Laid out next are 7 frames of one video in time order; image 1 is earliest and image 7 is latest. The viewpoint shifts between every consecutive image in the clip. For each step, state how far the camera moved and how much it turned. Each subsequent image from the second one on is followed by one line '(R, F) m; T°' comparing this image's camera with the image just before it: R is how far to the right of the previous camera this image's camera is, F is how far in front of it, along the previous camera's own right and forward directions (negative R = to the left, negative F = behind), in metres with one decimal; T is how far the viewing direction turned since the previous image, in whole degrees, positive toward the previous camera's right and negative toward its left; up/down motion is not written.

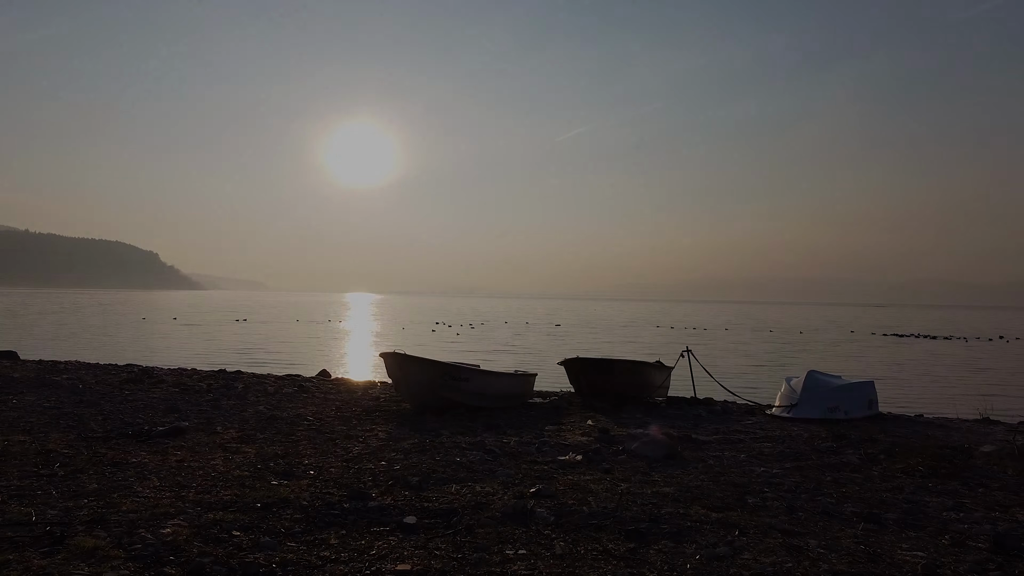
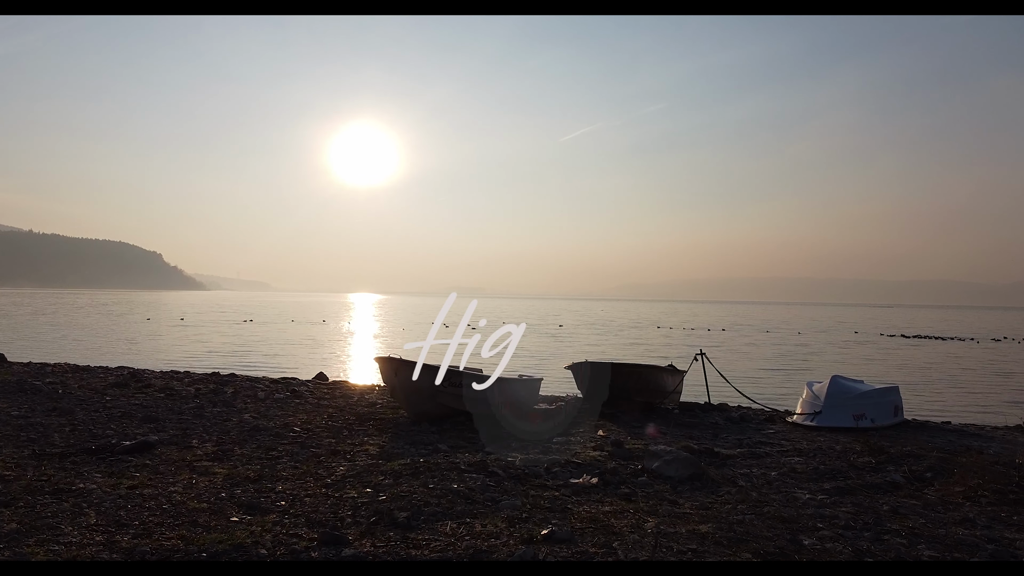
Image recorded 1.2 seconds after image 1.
(0.0, +1.0) m; 0°
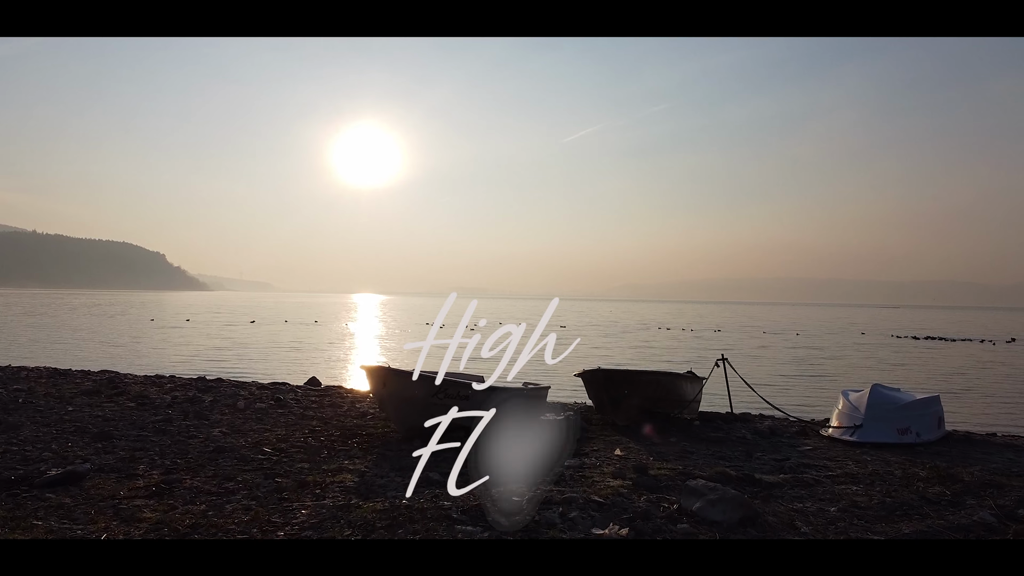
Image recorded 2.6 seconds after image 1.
(0.0, +1.5) m; 0°
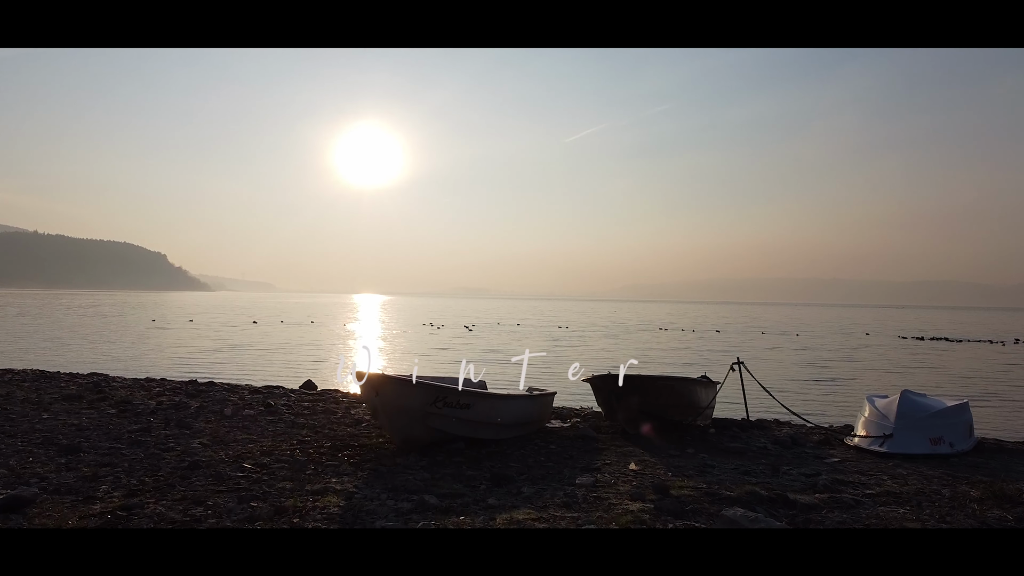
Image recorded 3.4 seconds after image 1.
(-0.1, +0.9) m; 0°
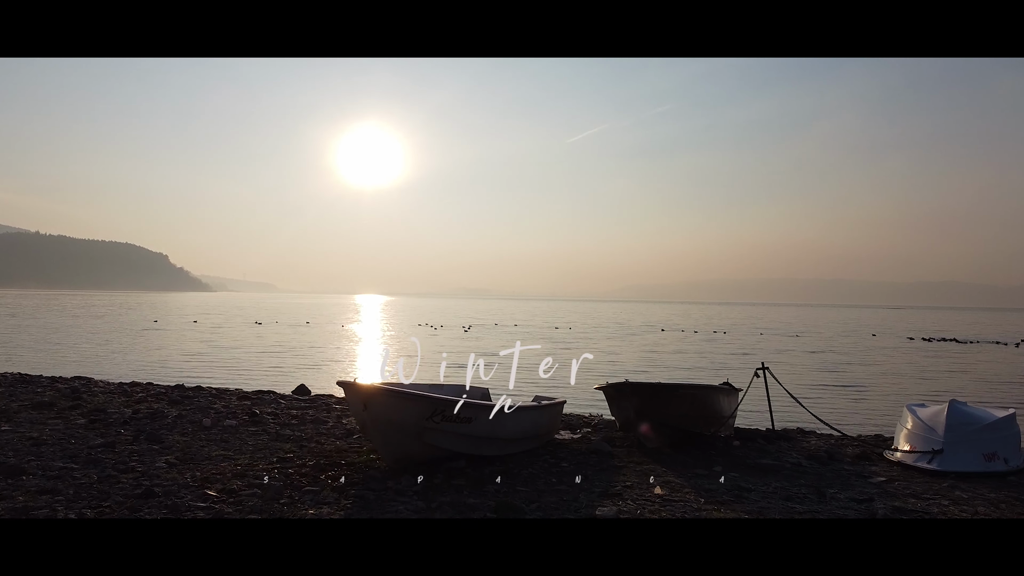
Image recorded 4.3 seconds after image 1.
(-0.1, +1.2) m; 0°
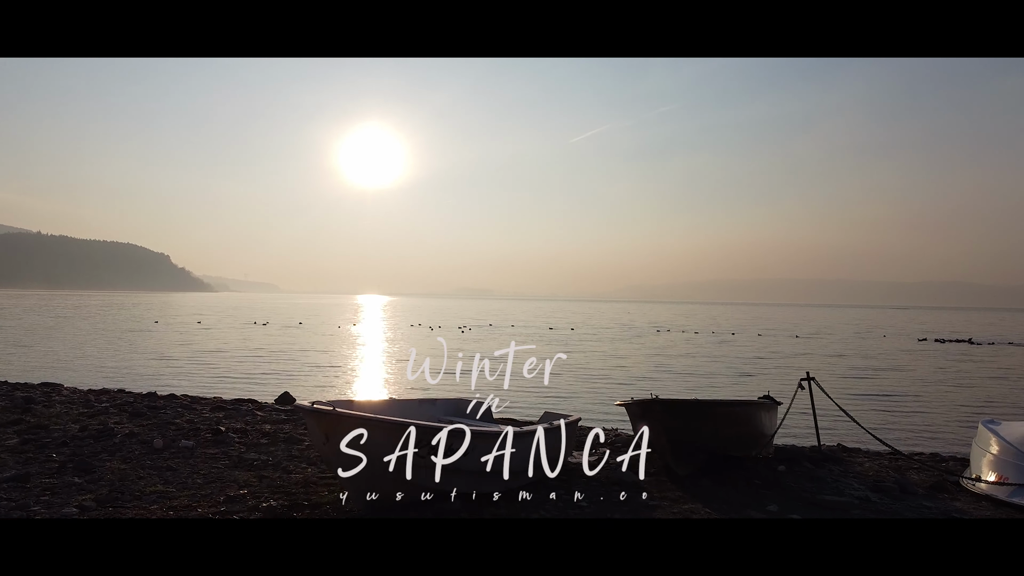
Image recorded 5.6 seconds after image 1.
(-0.1, +2.0) m; 0°
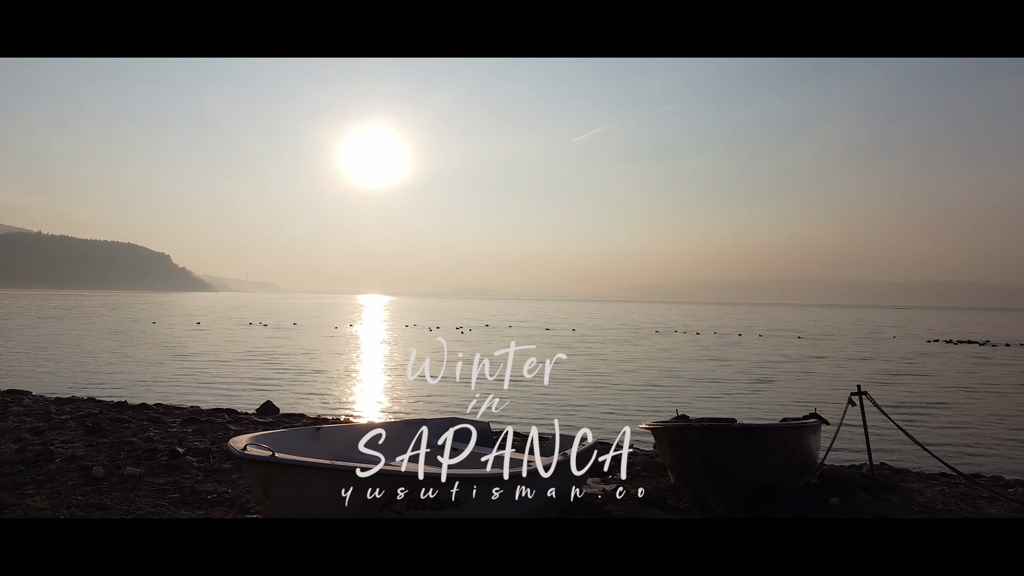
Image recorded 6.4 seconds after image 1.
(0.0, +1.7) m; 0°
